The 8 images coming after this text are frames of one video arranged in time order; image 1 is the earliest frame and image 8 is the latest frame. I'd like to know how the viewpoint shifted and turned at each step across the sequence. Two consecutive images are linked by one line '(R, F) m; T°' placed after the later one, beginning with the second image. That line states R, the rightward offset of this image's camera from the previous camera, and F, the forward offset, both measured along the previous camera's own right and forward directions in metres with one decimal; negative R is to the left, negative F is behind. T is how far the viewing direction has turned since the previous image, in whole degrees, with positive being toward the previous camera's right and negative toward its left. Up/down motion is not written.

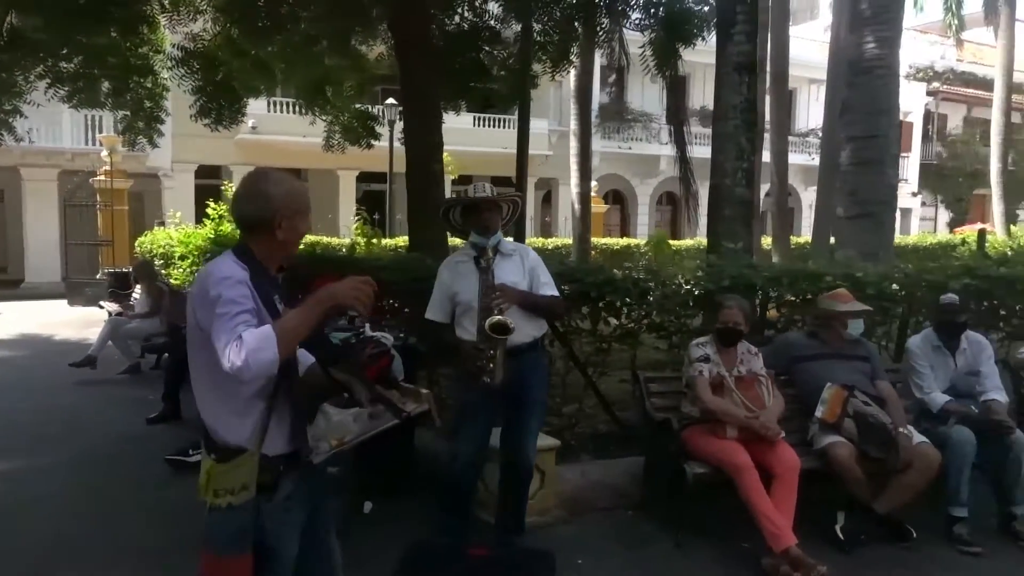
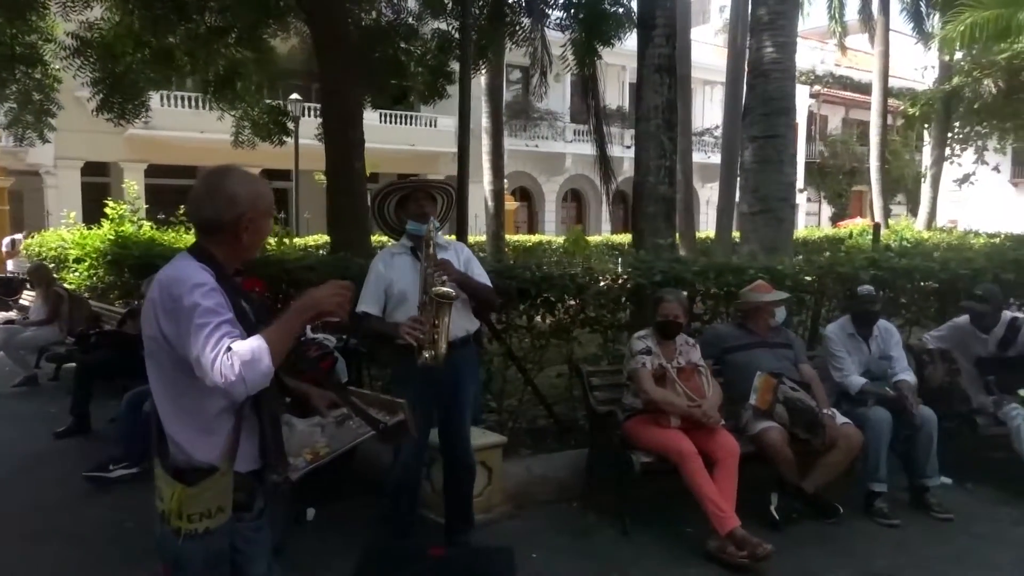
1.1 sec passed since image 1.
(-0.2, 0.0) m; +7°
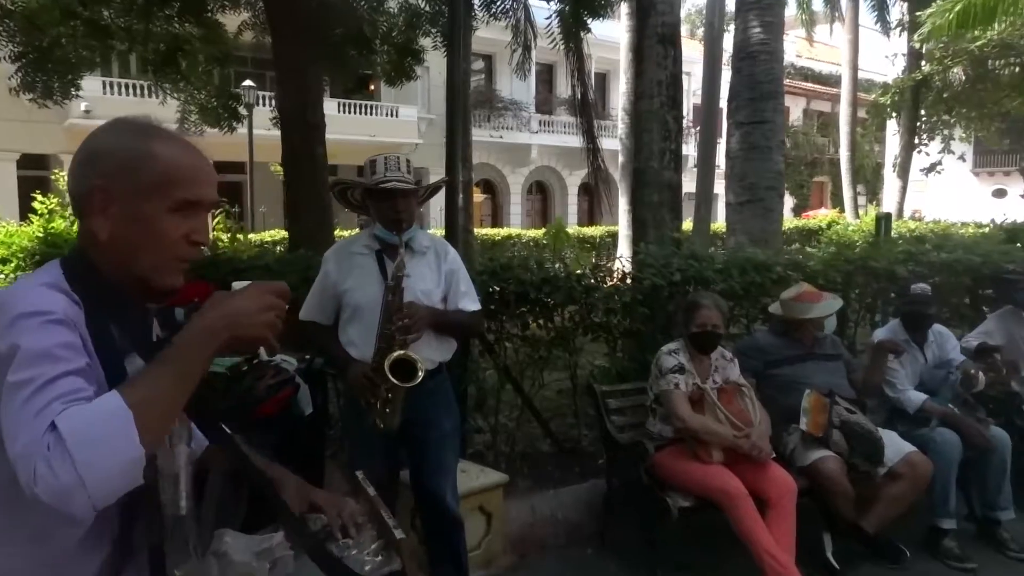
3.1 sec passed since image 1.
(-0.2, +0.8) m; +3°
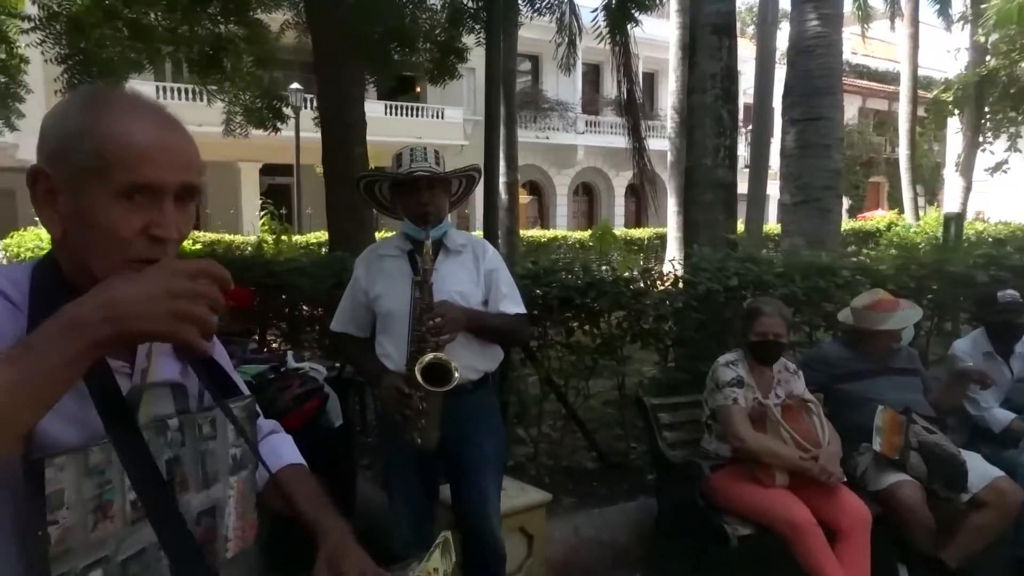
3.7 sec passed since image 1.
(0.0, +0.3) m; -3°
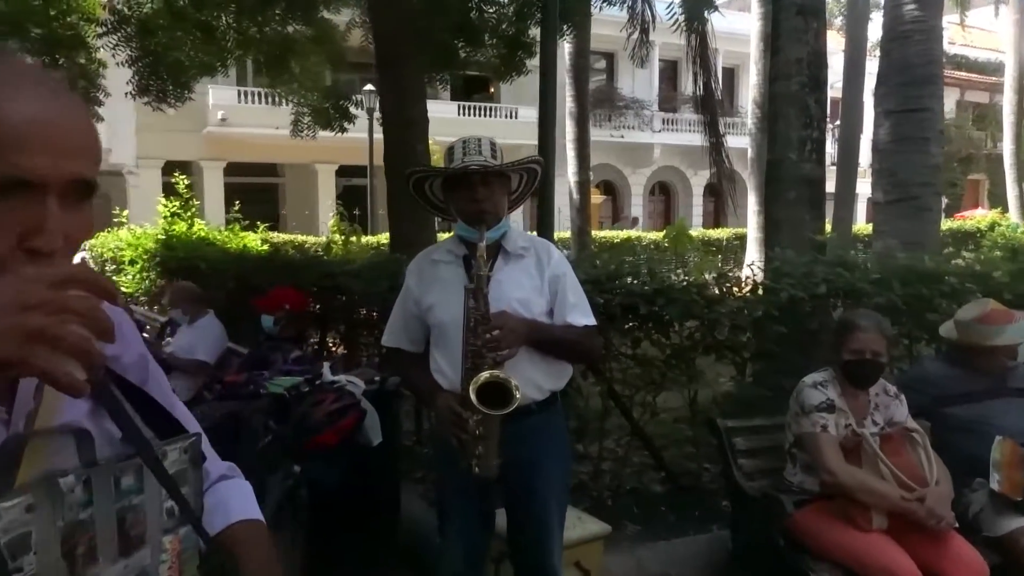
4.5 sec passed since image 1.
(+0.1, +0.3) m; -6°
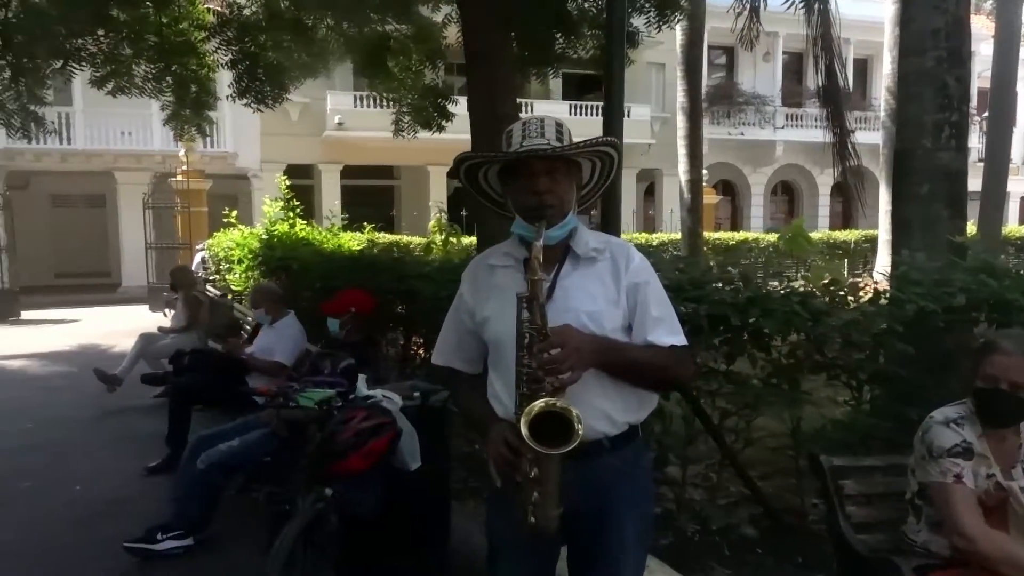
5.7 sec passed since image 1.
(+0.2, +0.4) m; -9°
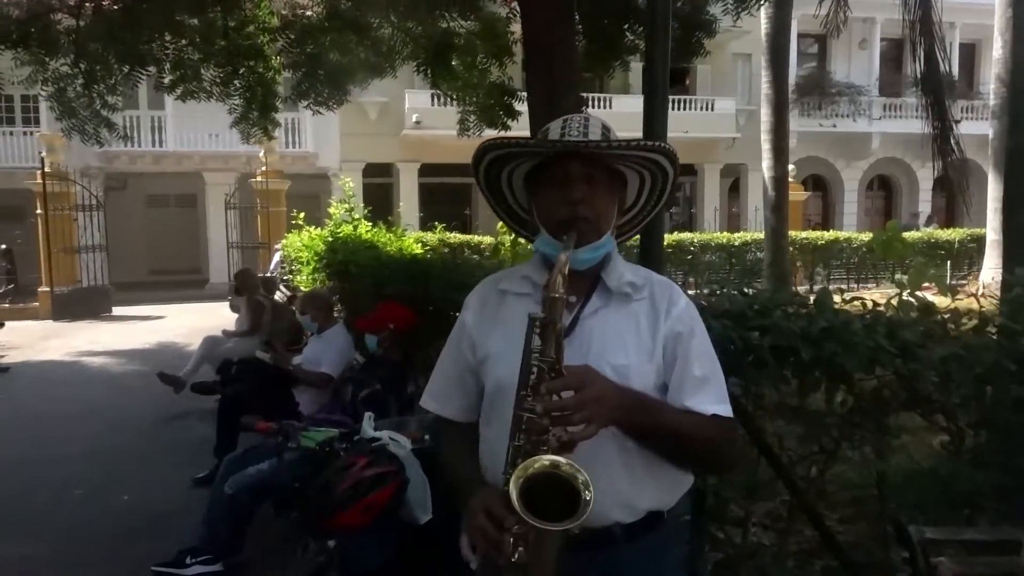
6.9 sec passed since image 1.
(+0.2, +0.4) m; -6°
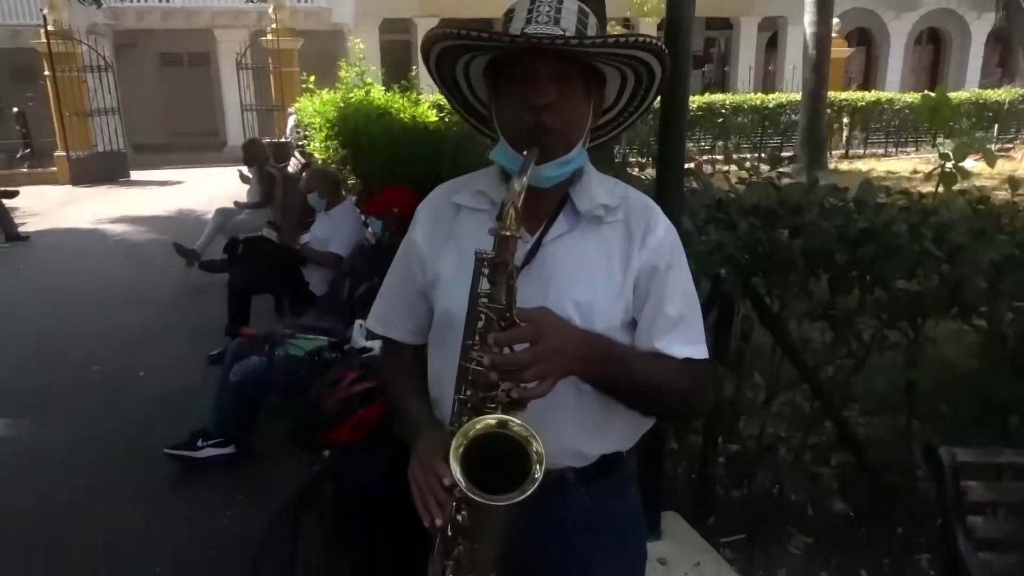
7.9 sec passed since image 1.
(+0.1, +0.2) m; -2°
